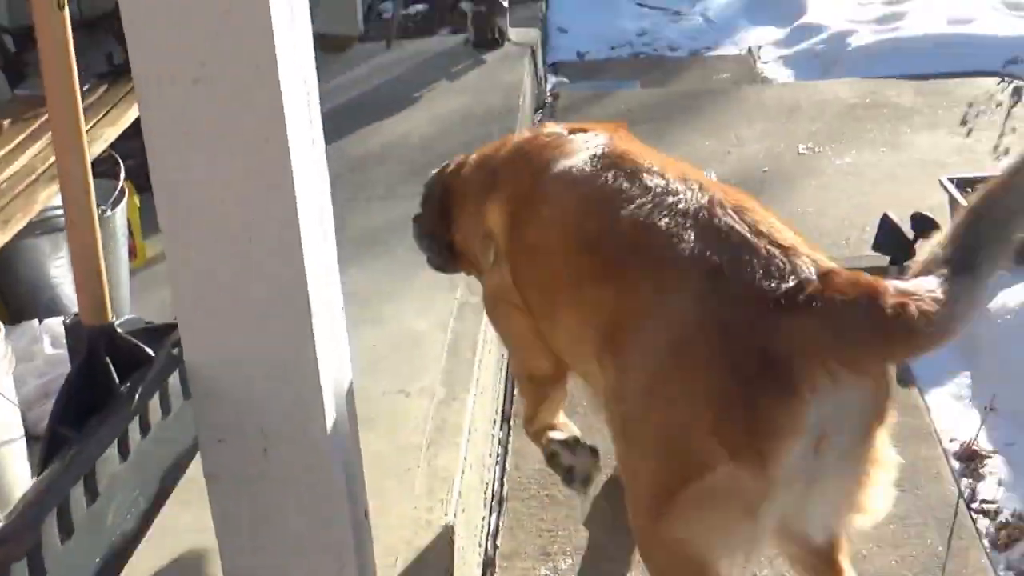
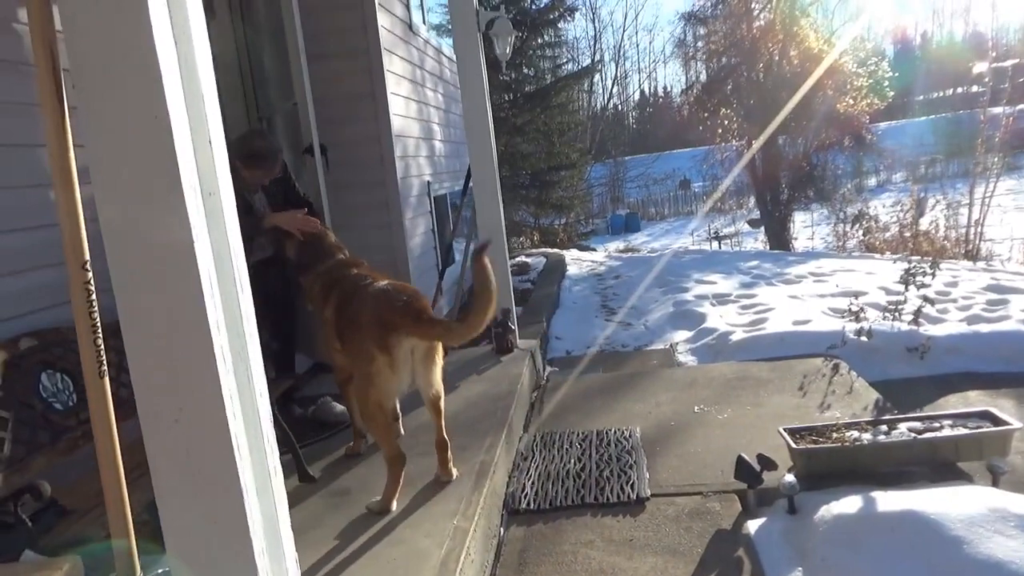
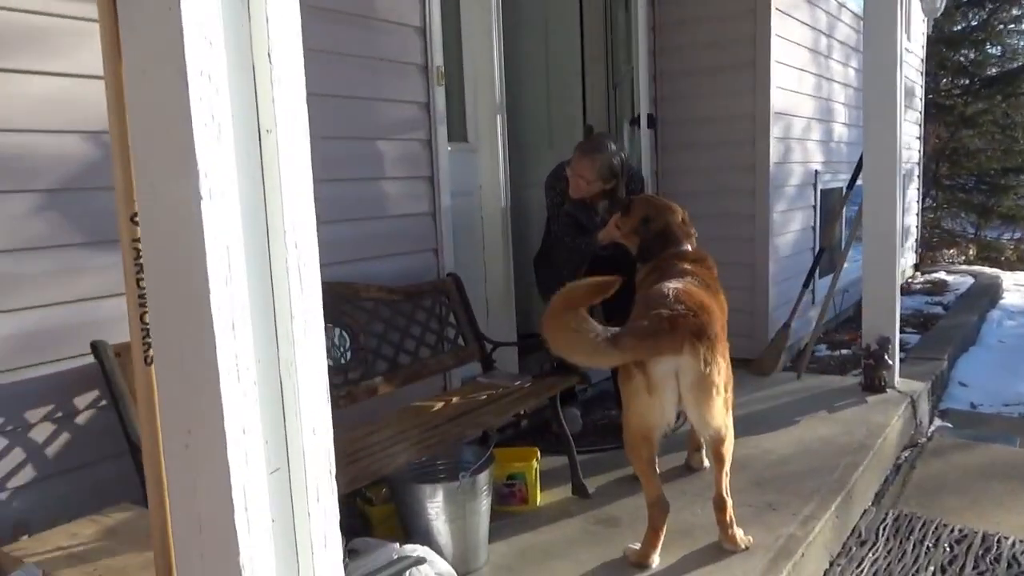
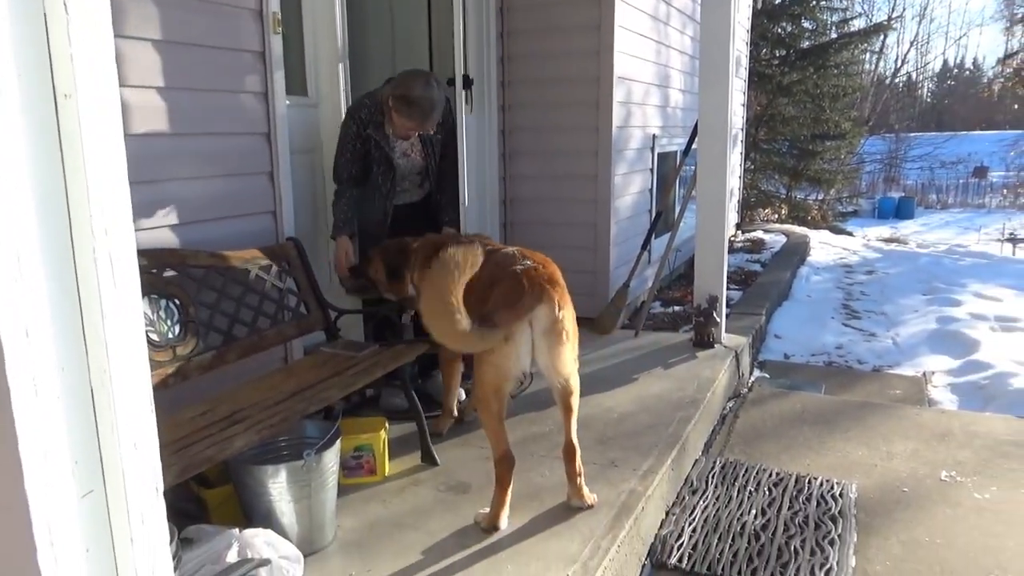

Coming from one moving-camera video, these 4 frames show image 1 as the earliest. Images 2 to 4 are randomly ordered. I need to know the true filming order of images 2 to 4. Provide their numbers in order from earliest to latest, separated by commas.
2, 3, 4
